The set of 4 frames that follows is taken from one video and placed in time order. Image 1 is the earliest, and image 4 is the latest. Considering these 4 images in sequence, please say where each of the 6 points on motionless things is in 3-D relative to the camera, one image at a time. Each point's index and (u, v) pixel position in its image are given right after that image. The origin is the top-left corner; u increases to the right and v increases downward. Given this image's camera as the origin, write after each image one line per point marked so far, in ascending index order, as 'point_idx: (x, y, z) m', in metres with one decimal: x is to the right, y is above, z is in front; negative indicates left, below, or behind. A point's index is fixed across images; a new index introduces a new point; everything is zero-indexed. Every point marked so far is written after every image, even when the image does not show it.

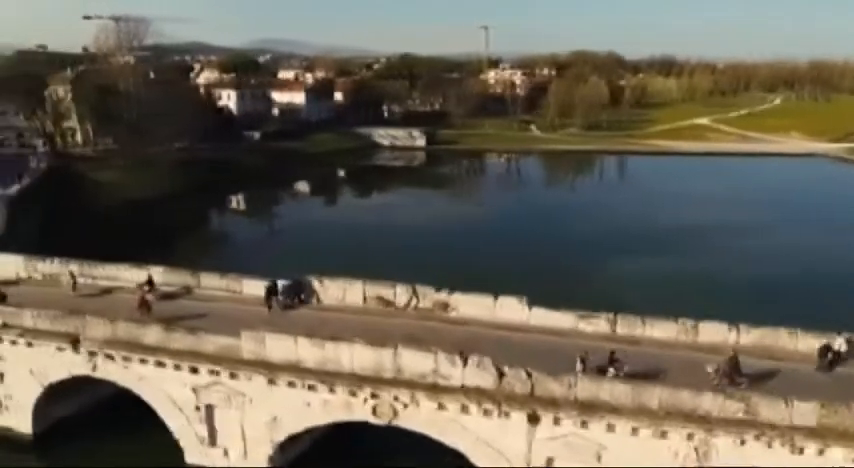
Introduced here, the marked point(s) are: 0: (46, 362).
0: (-8.1, -2.7, +13.1) m
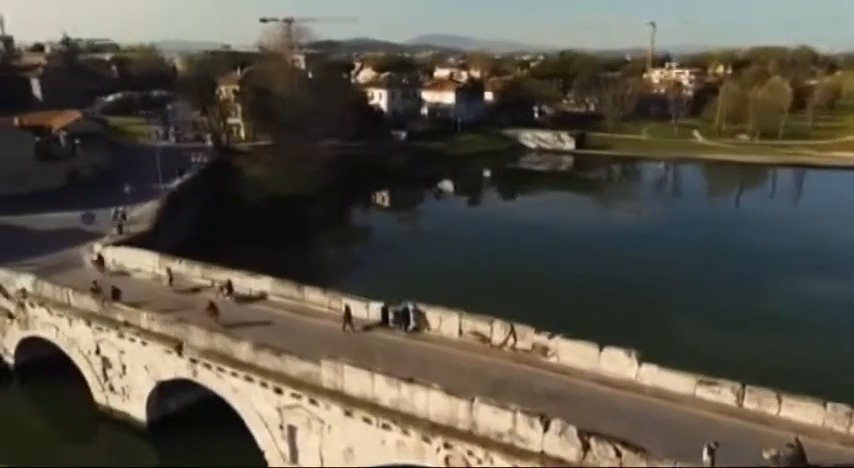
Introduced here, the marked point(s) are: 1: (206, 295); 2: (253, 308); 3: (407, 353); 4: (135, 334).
0: (-6.1, -2.9, +13.9) m
1: (-6.1, -1.6, +16.2) m
2: (-4.3, -1.9, +15.2) m
3: (-0.4, -2.5, +13.0) m
4: (-6.7, -2.3, +14.1) m
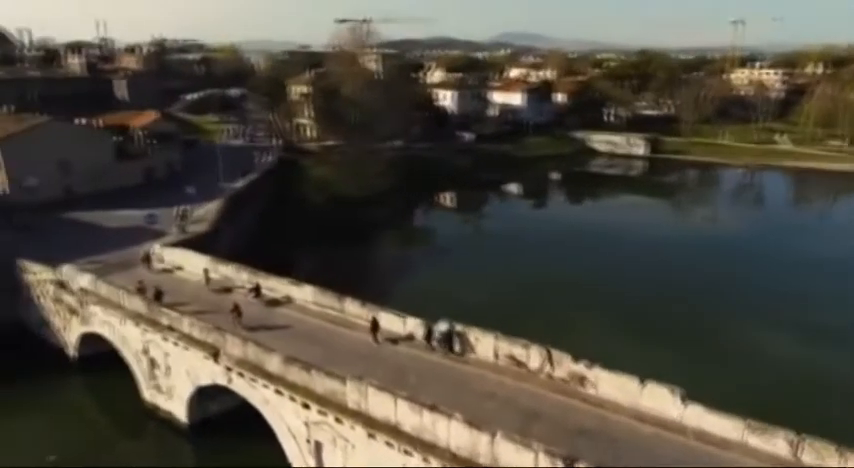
0: (-5.3, -3.0, +14.2) m
1: (-5.1, -1.7, +16.4) m
2: (-3.3, -2.1, +15.3) m
3: (+0.2, -2.9, +12.6) m
4: (-5.9, -2.5, +14.4) m
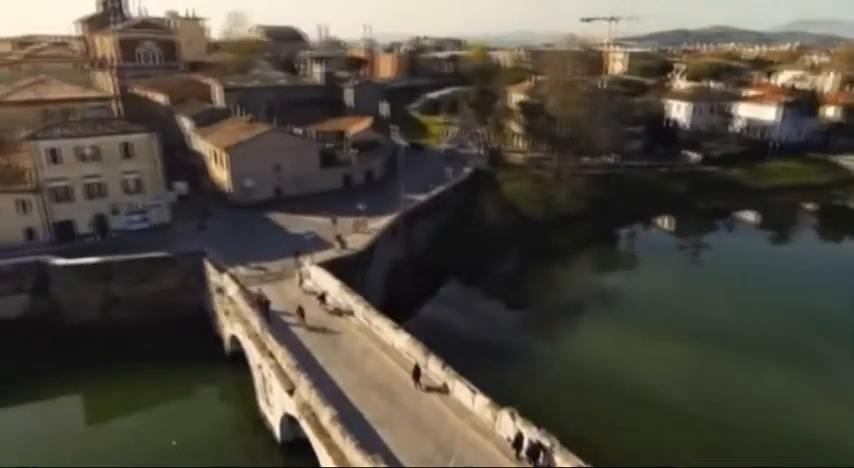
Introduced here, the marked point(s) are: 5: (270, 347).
0: (-3.6, -4.0, +15.2) m
1: (-2.3, -2.7, +17.1) m
2: (-1.2, -3.3, +15.4) m
3: (+0.9, -4.4, +11.6) m
4: (-3.9, -3.3, +15.6) m
5: (-4.1, -2.9, +16.1) m
